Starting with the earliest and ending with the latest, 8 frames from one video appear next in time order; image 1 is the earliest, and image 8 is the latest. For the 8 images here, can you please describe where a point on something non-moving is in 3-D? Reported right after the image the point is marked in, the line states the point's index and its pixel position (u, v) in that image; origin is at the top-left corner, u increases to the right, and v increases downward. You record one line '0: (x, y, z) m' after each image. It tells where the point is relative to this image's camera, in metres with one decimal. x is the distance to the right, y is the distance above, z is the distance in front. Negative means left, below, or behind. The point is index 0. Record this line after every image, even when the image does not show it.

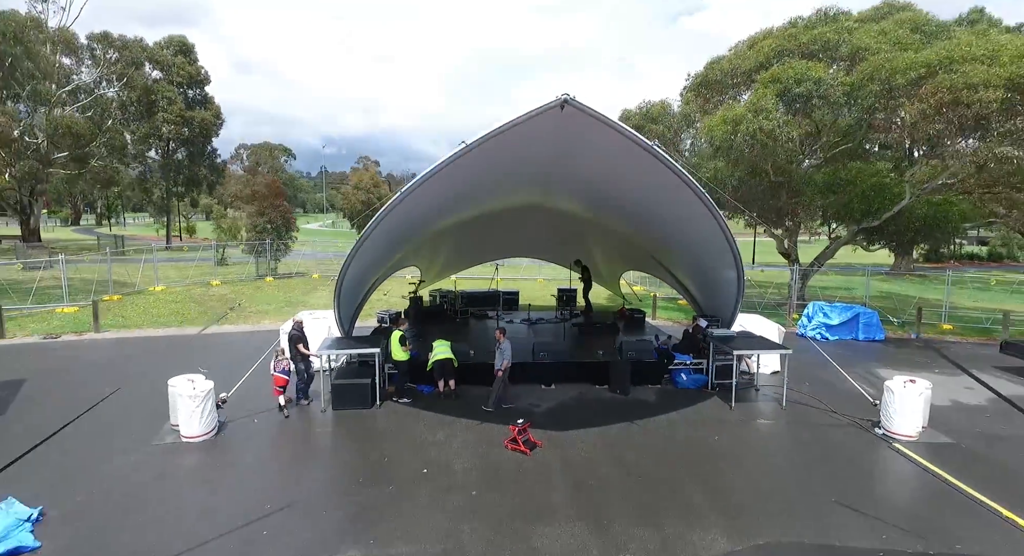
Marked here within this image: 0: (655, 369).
0: (+3.0, -1.9, +11.9) m
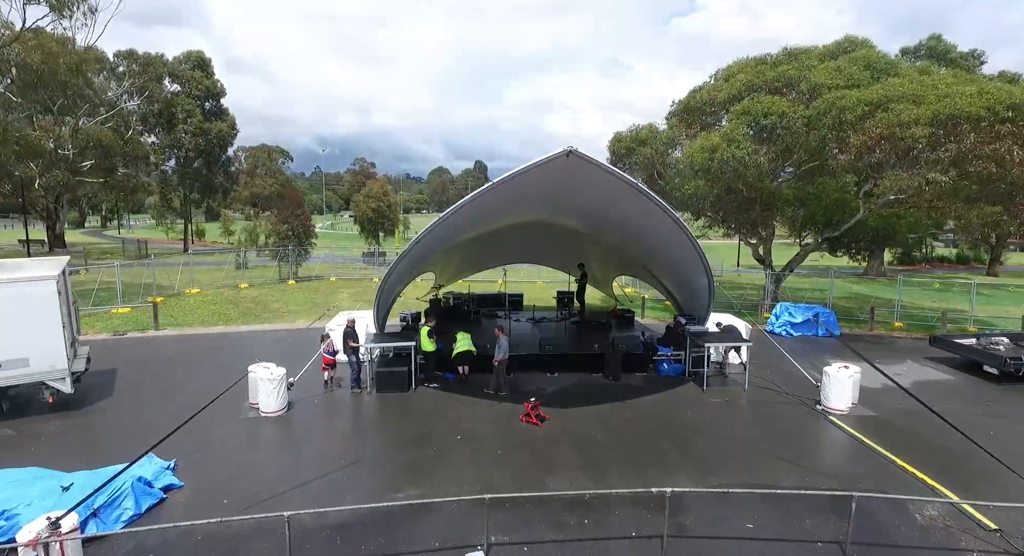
0: (+3.2, -2.0, +14.2) m
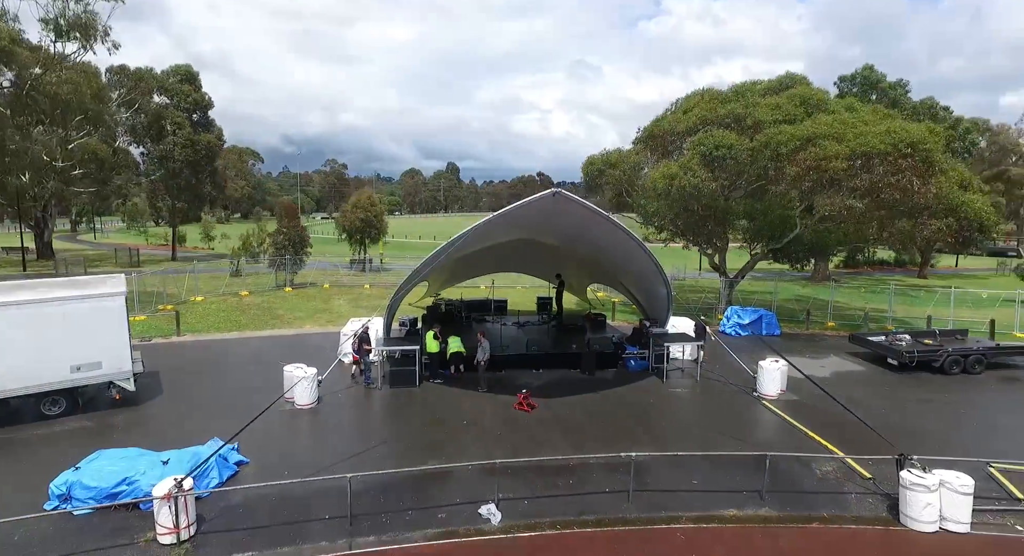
0: (+2.9, -2.3, +16.8) m
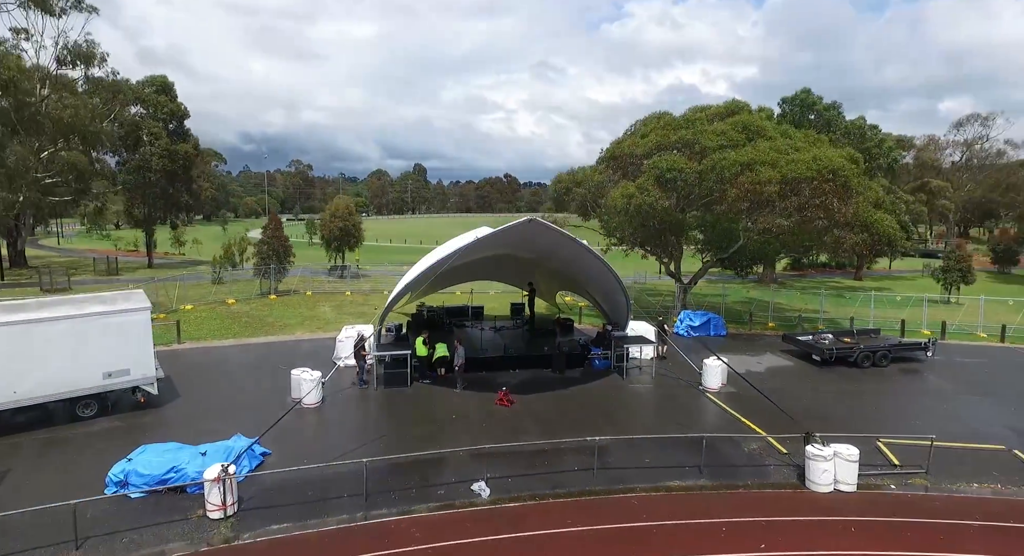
0: (+2.2, -2.6, +19.0) m
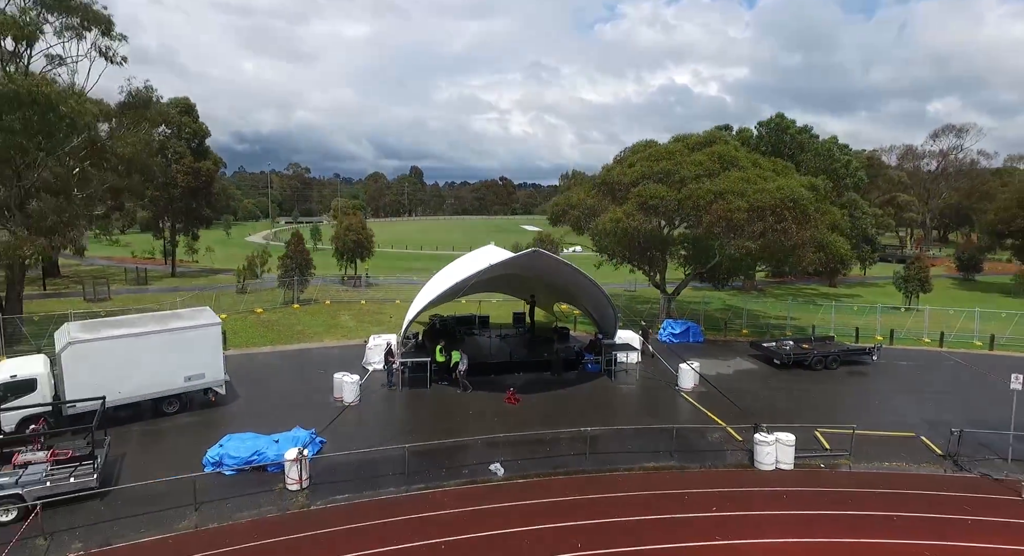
0: (+2.4, -3.2, +22.1) m
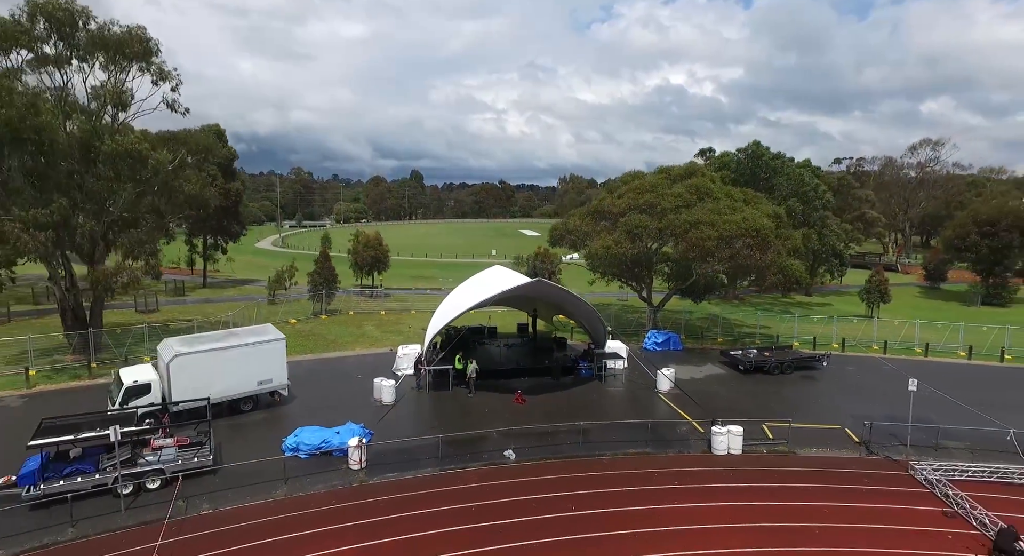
0: (+2.7, -4.0, +26.2) m
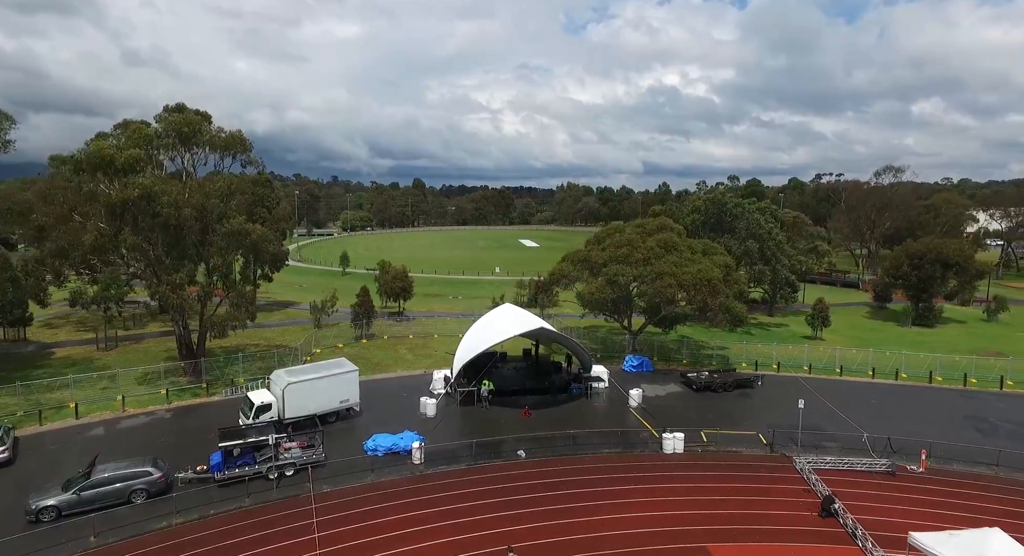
0: (+3.1, -6.4, +34.3) m
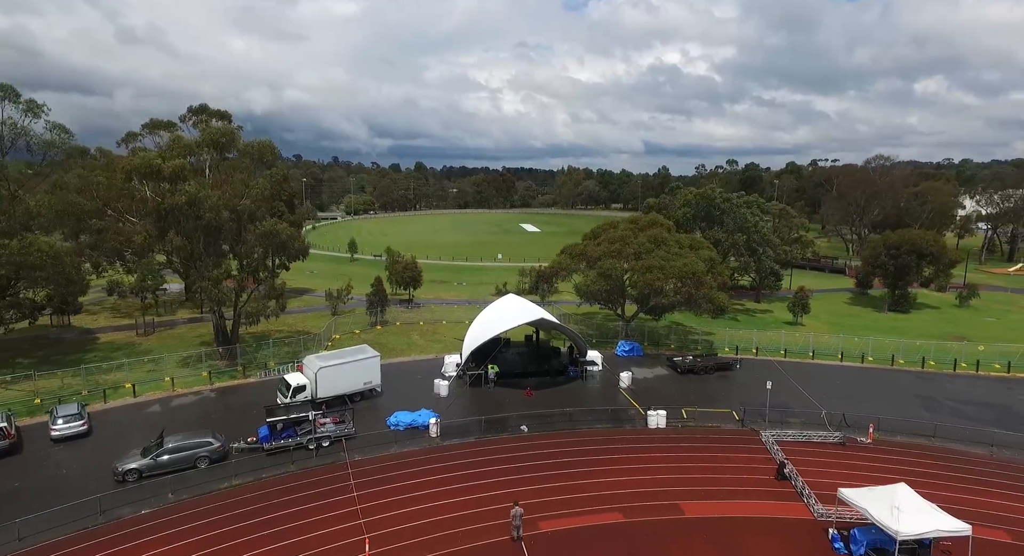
0: (+3.4, -6.0, +38.1) m
